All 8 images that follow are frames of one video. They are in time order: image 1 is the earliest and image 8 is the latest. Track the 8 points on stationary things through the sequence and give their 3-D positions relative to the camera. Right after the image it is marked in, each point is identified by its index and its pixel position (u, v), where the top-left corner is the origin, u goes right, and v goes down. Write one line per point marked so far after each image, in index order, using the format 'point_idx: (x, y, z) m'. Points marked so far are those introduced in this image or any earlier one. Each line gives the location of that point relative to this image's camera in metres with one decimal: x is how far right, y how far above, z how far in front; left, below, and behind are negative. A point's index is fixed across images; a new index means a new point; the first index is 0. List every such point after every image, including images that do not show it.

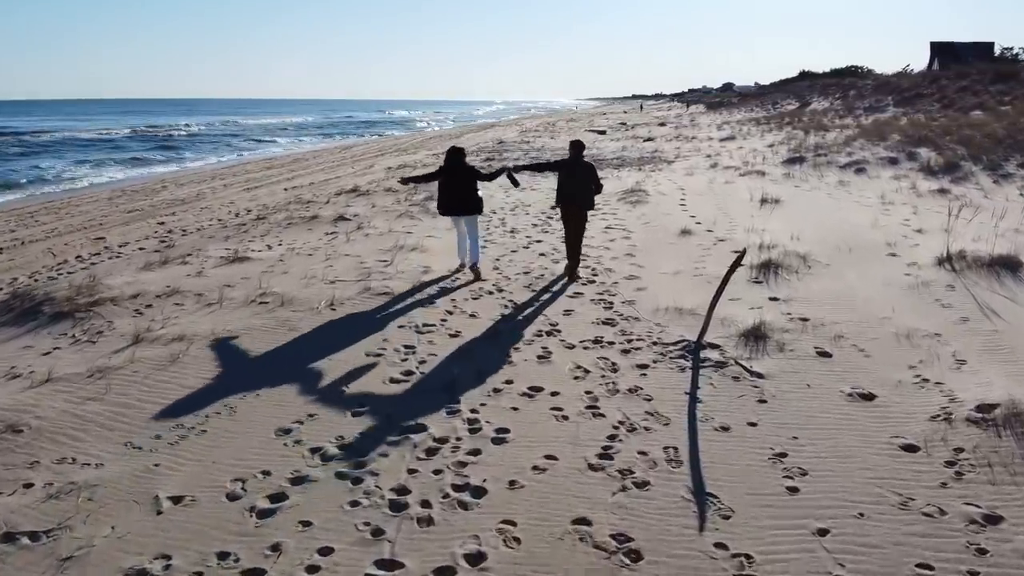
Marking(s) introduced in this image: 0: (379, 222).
0: (-2.5, +1.3, +11.4) m
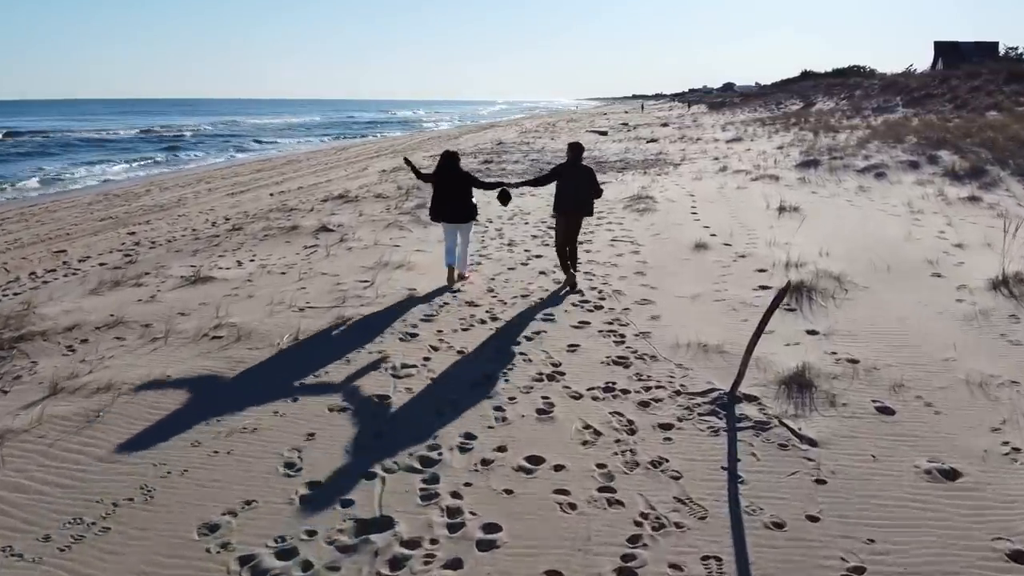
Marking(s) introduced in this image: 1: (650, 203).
0: (-2.6, +0.9, +10.5) m
1: (+3.0, +1.9, +13.2) m
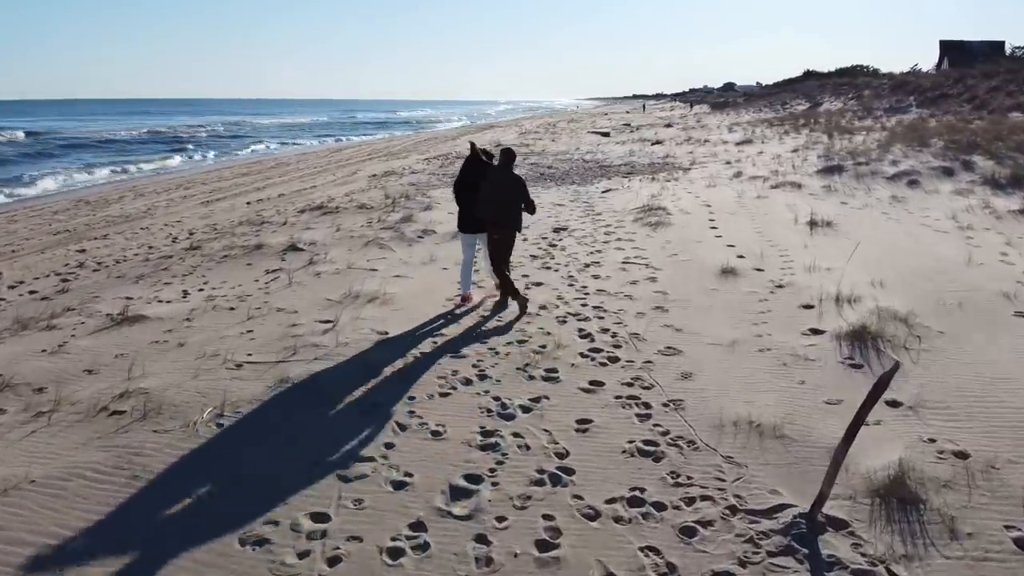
0: (-2.6, +0.5, +9.1) m
1: (+3.0, +1.5, +11.9) m
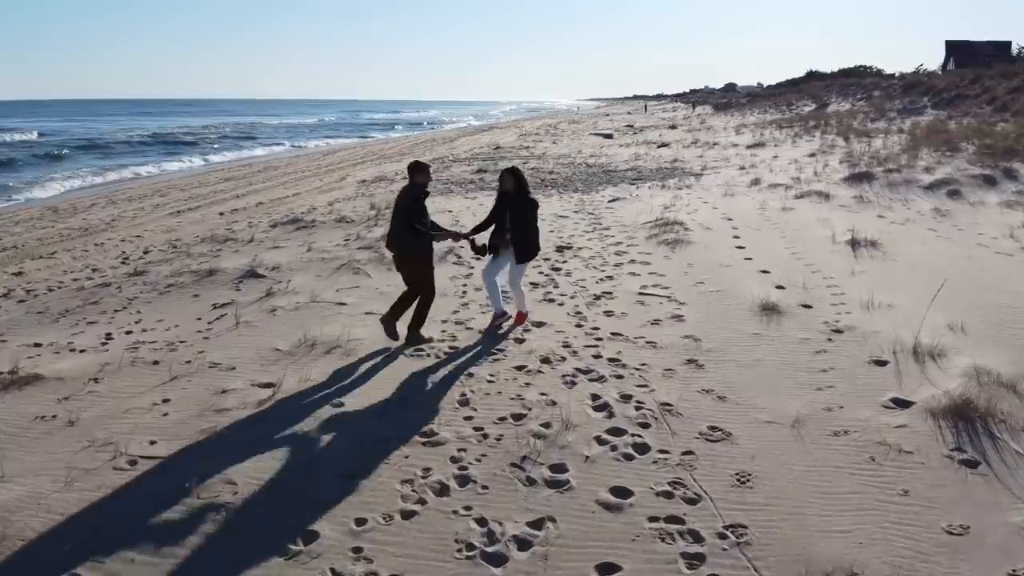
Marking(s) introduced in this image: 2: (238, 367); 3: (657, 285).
0: (-2.7, +0.1, +7.7) m
1: (+2.9, +1.0, +10.5) m
2: (-2.4, -0.7, +5.3) m
3: (+1.8, 0.0, +7.7) m
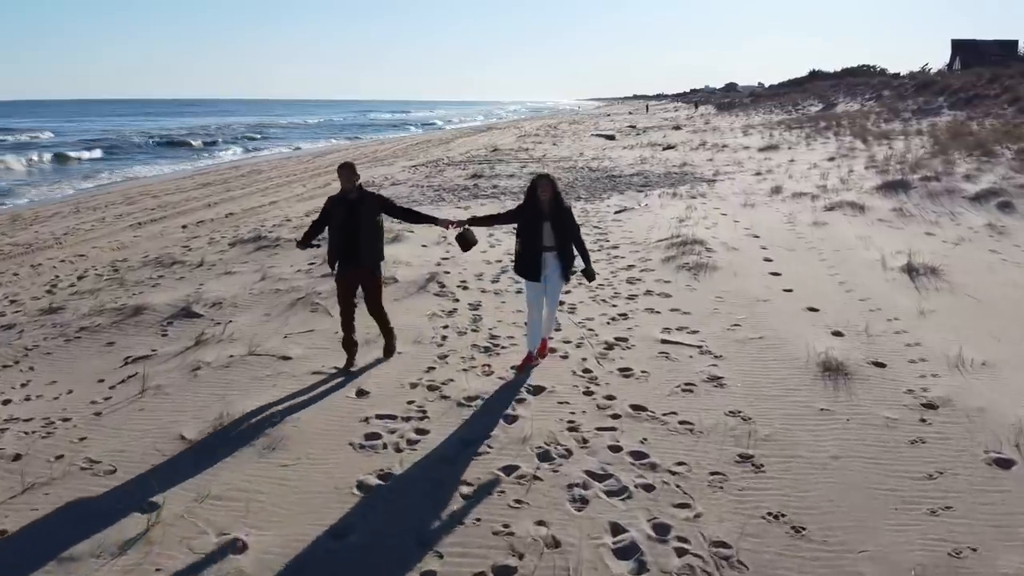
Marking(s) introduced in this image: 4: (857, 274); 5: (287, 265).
0: (-2.8, -0.4, +6.3) m
1: (+2.8, +0.6, +9.0) m
2: (-2.5, -1.2, +3.8) m
3: (+1.8, -0.4, +6.2) m
4: (+4.5, +0.2, +7.9) m
5: (-3.1, +0.3, +8.4) m
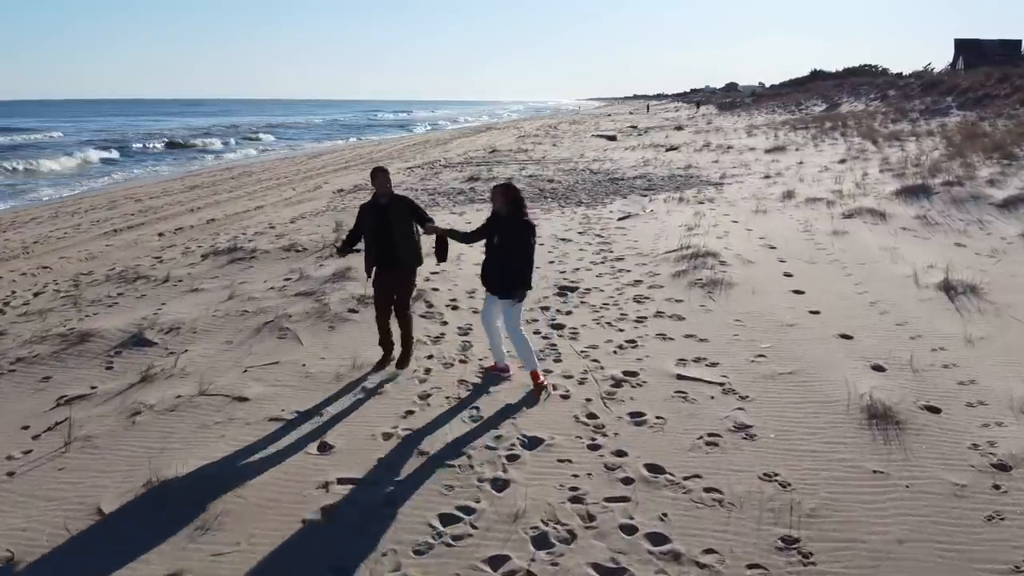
0: (-2.8, -0.6, +5.5) m
1: (+2.8, +0.3, +8.3) m
2: (-2.5, -1.4, +3.1) m
3: (+1.7, -0.6, +5.5) m
4: (+4.5, -0.1, +7.1) m
5: (-3.2, +0.1, +7.7) m
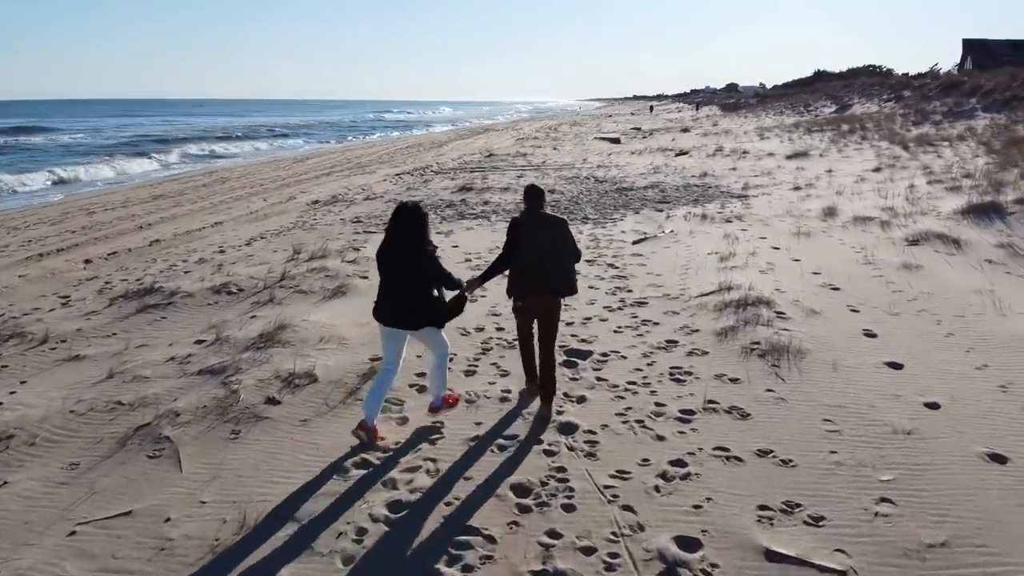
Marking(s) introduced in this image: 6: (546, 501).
0: (-2.9, -1.2, +3.6) m
1: (+2.7, -0.3, +6.3) m
2: (-2.6, -2.0, +1.1) m
3: (+1.6, -1.3, +3.5) m
4: (+4.4, -0.7, +5.2) m
5: (-3.3, -0.5, +5.7) m
6: (+0.1, -1.3, +3.5) m
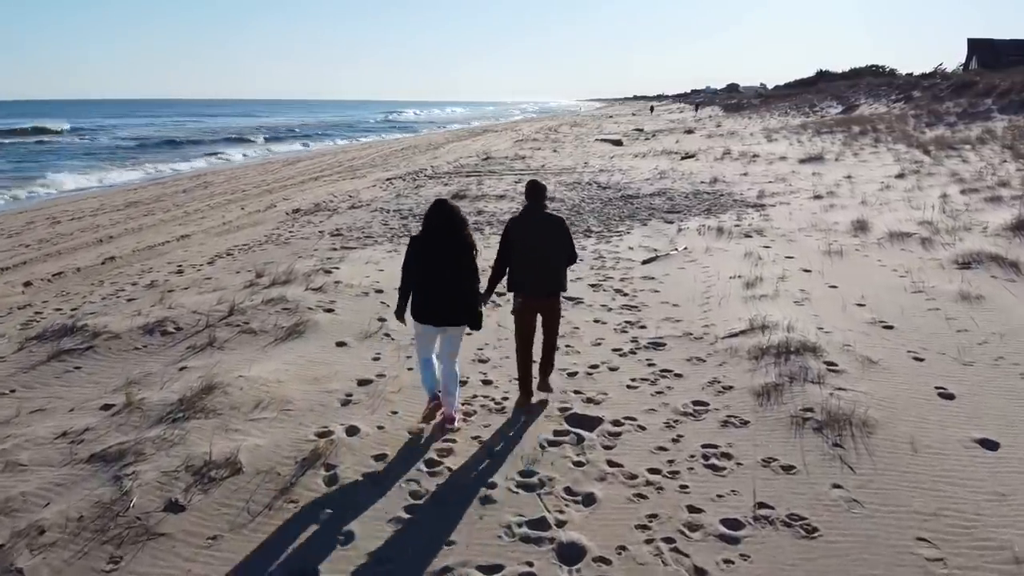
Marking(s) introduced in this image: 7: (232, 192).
0: (-3.0, -1.6, +2.4) m
1: (+2.6, -0.7, +5.2) m
2: (-2.7, -2.4, 0.0) m
3: (+1.5, -1.7, +2.4) m
4: (+4.3, -1.1, +4.0) m
5: (-3.4, -0.9, +4.5) m
6: (+0.1, -1.7, +2.4) m
7: (-8.8, +3.0, +19.2) m
